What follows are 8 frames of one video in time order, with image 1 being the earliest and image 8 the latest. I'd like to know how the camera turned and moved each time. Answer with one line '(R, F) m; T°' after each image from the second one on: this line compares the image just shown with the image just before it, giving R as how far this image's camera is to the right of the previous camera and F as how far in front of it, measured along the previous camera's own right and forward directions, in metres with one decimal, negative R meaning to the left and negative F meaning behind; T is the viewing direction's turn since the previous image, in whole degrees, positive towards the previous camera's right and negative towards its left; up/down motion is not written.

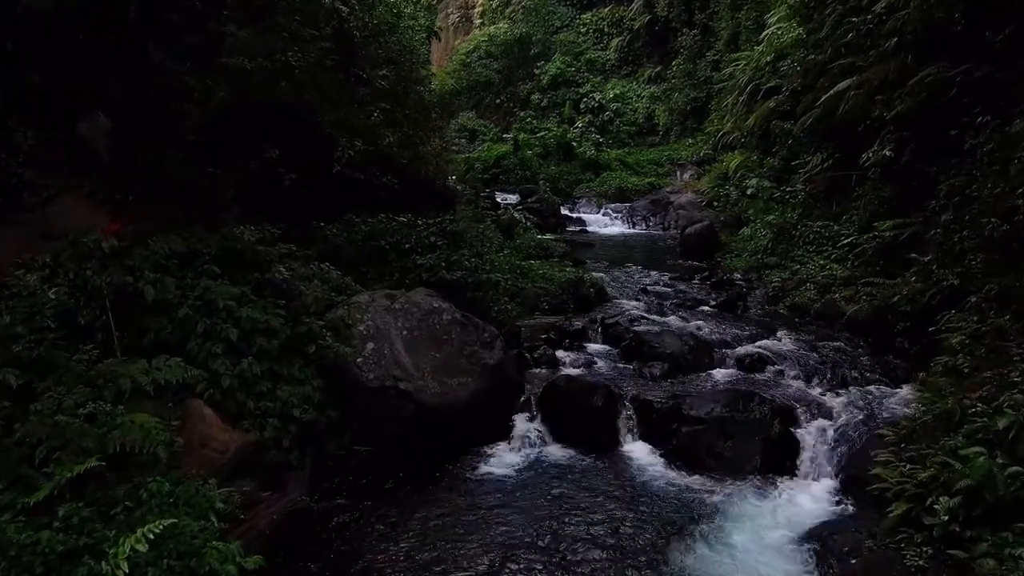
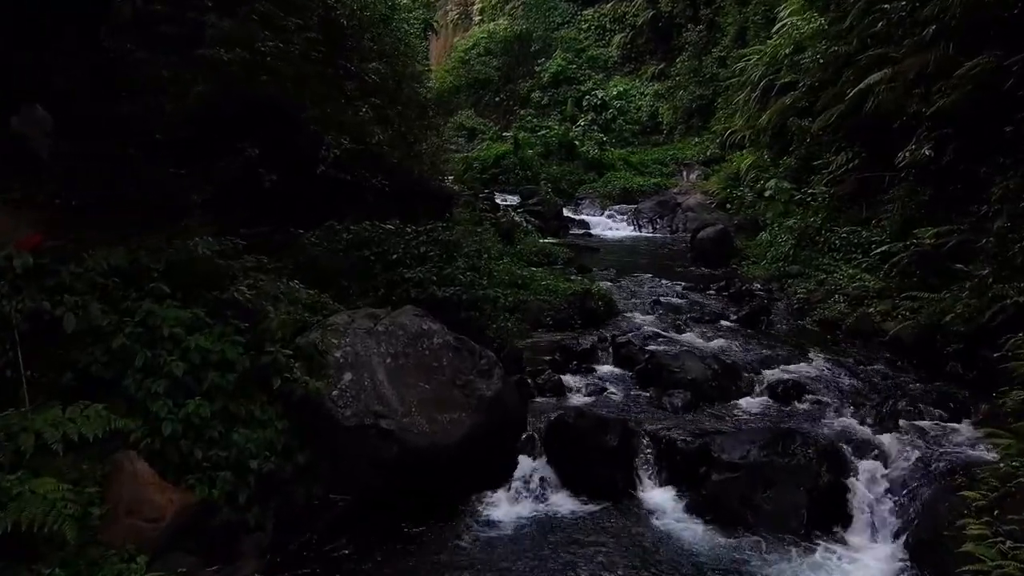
(0.0, +0.8) m; 0°
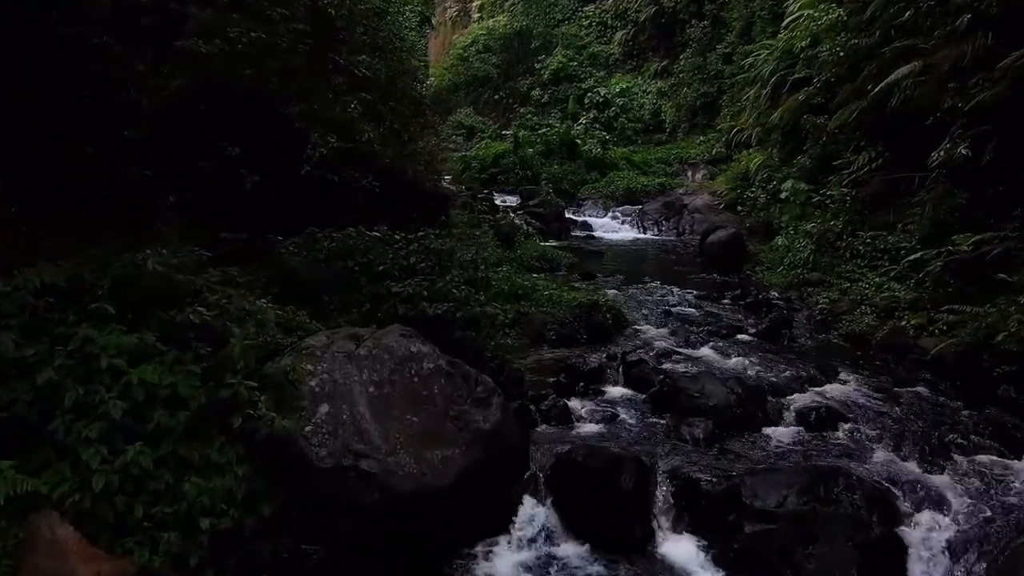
(0.0, +0.6) m; 0°
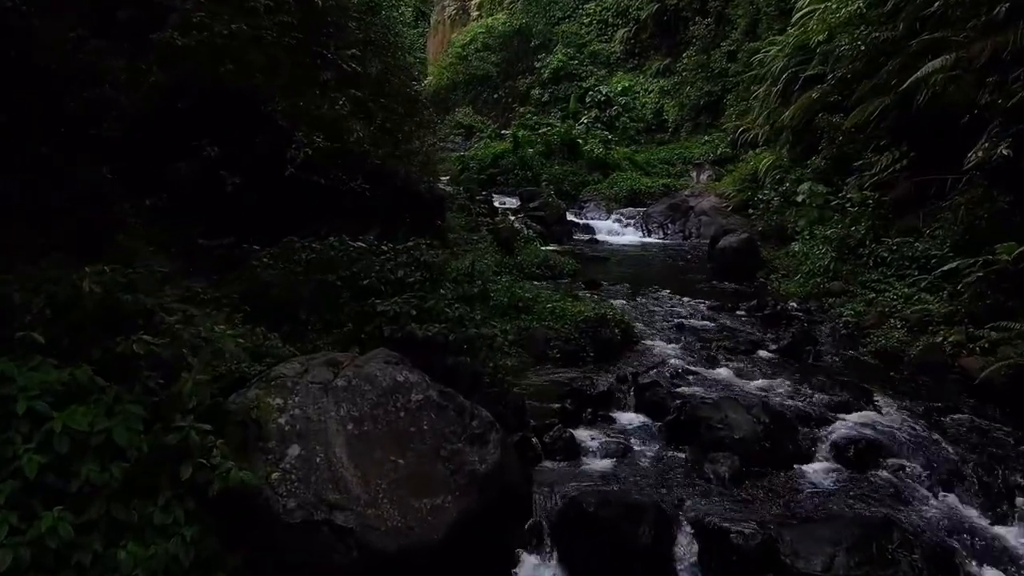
(0.0, +0.6) m; 0°
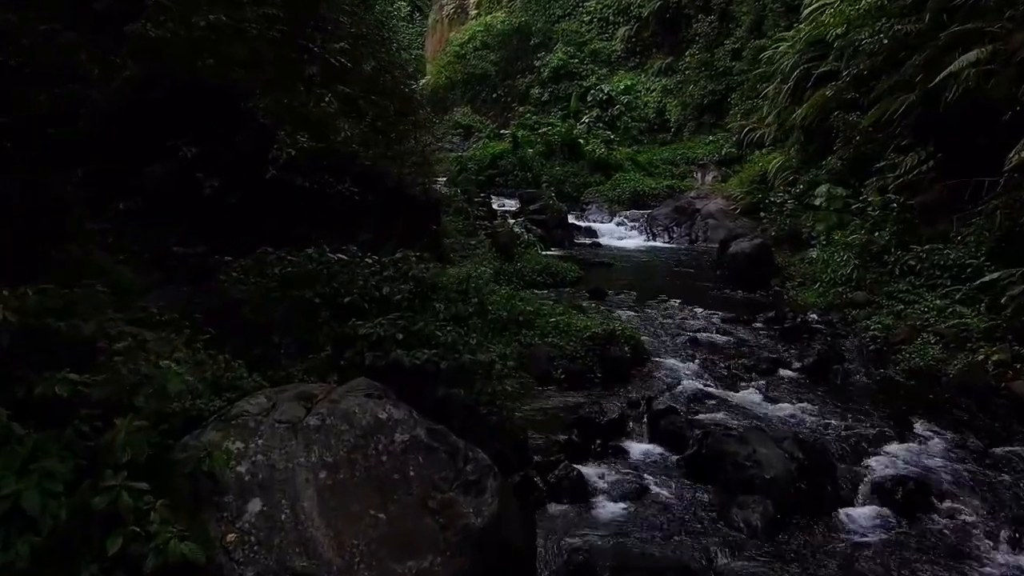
(0.0, +0.6) m; 0°
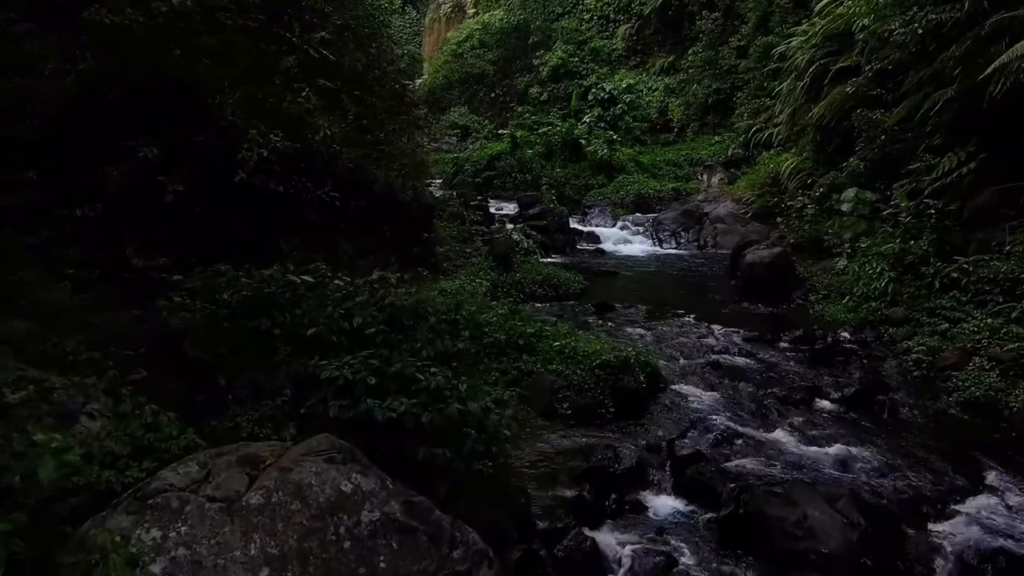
(0.0, +0.8) m; 0°
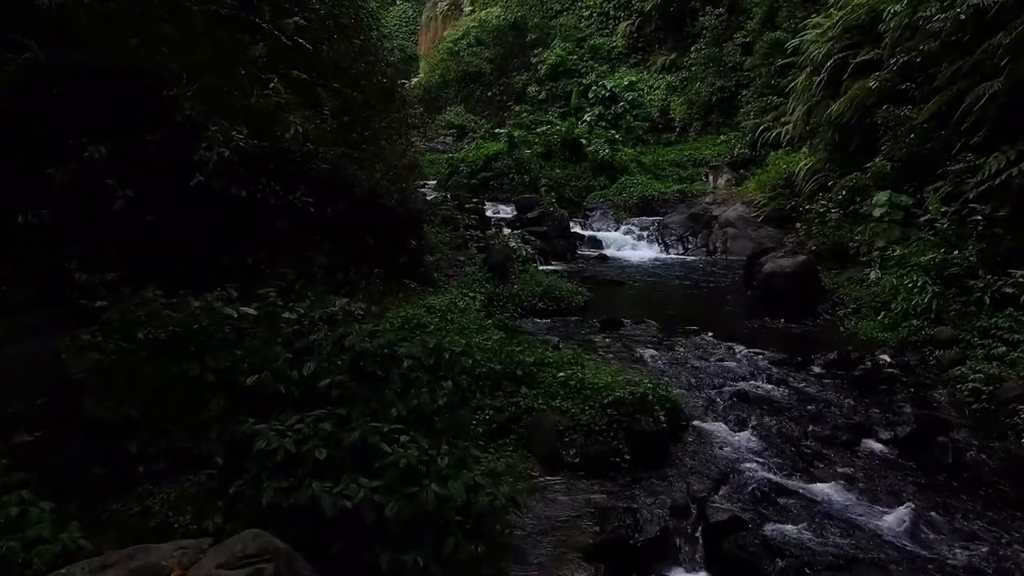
(0.0, +0.8) m; 0°
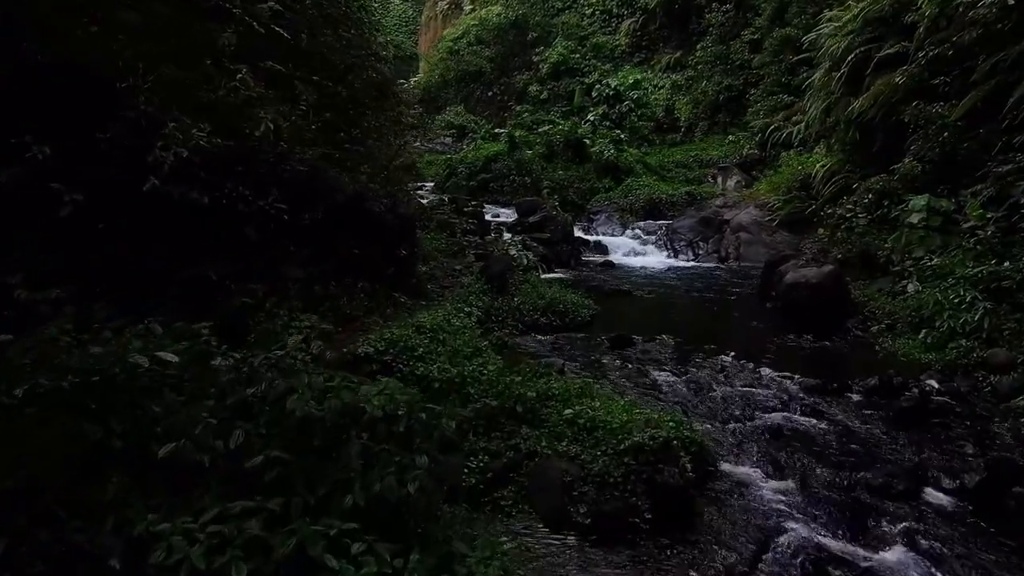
(0.0, +0.7) m; 0°
